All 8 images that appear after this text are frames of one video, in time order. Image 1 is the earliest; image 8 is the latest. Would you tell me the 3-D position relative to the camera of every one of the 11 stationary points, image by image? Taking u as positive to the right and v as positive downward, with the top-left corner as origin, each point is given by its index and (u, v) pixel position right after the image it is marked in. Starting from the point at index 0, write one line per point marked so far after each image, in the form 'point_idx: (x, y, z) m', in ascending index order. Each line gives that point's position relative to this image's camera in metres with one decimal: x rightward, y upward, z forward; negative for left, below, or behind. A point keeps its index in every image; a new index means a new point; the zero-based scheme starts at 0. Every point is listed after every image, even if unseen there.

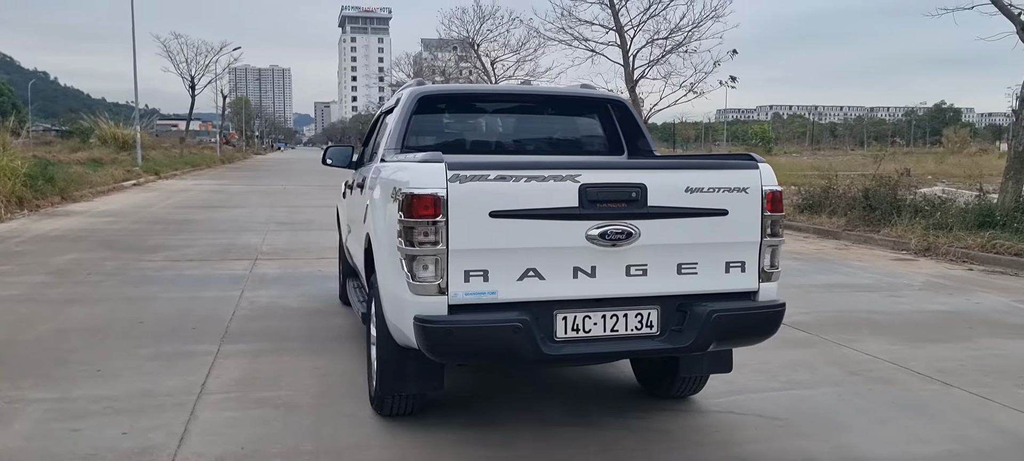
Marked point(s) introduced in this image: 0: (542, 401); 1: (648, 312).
0: (+0.2, -1.0, +5.1) m
1: (+0.6, -0.4, +4.0) m
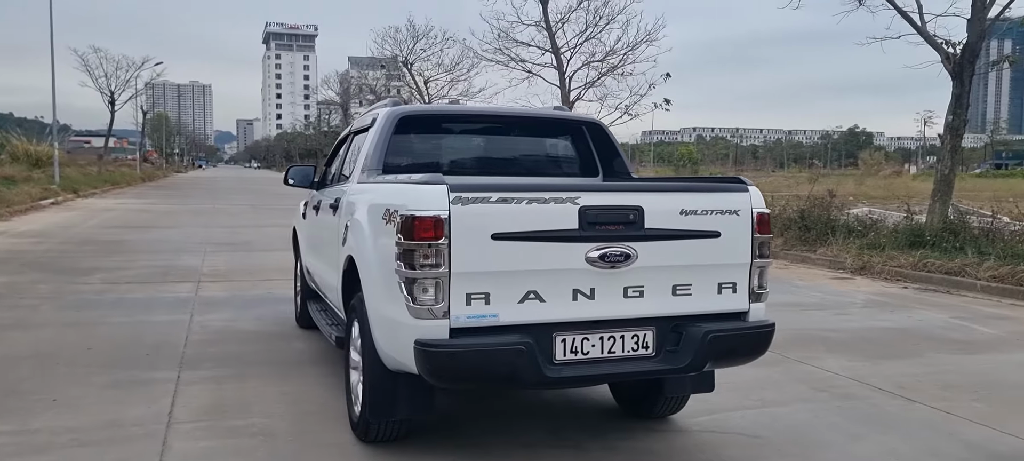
0: (+0.1, -1.1, +5.1) m
1: (+0.6, -0.5, +4.0) m
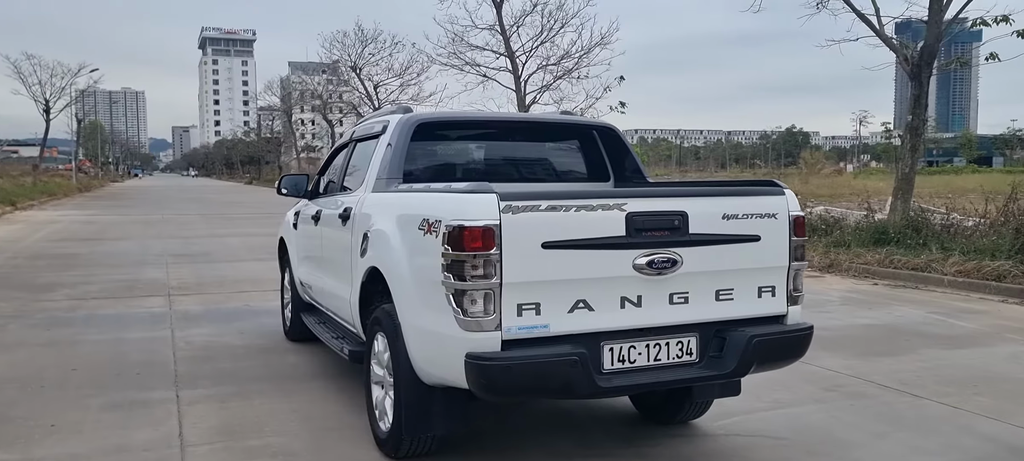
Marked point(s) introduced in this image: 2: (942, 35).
0: (+0.2, -1.2, +5.0) m
1: (+0.8, -0.5, +4.0) m
2: (+6.7, +3.1, +13.4) m
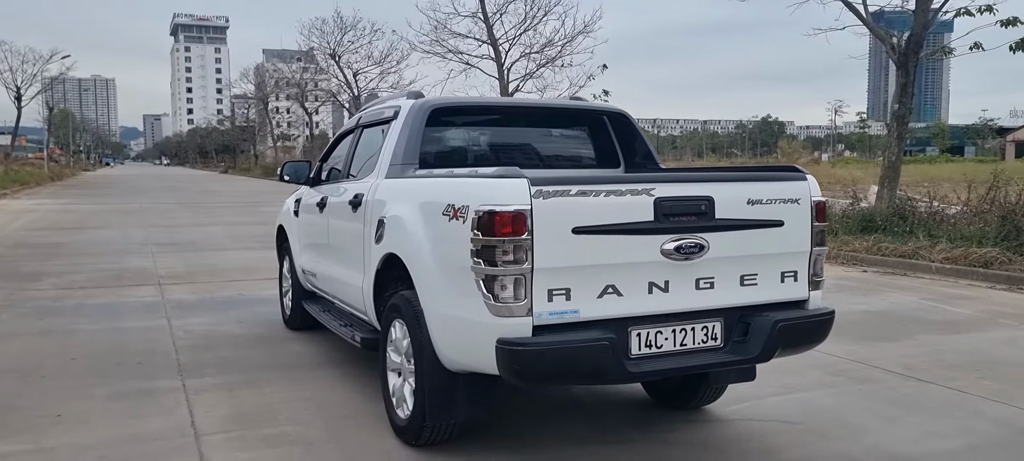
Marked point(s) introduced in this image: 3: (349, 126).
0: (+0.3, -1.1, +5.0) m
1: (+0.9, -0.4, +4.0) m
2: (+6.6, +3.3, +13.5) m
3: (-1.2, +0.8, +6.4) m
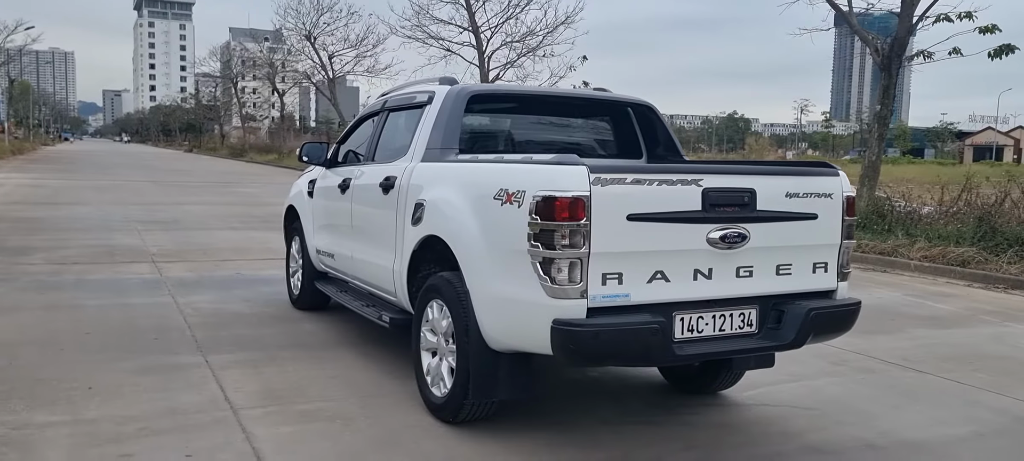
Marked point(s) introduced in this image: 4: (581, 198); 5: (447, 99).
0: (+0.5, -1.0, +5.2) m
1: (+1.1, -0.4, +4.1) m
2: (+6.5, +3.3, +13.9) m
3: (-1.1, +0.9, +6.5) m
4: (+0.3, +0.1, +3.7) m
5: (-0.4, +0.8, +5.2) m
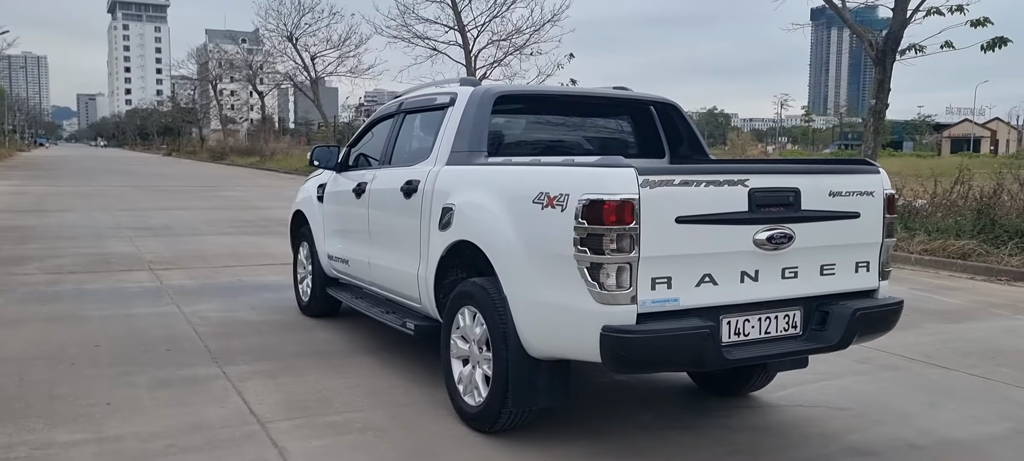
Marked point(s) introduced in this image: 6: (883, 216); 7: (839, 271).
0: (+0.7, -1.0, +5.1) m
1: (+1.3, -0.4, +4.1) m
2: (+6.4, +3.4, +13.9) m
3: (-0.9, +0.9, +6.3) m
4: (+0.5, +0.1, +3.6) m
5: (-0.3, +0.8, +5.1) m
6: (+1.9, +0.1, +4.3) m
7: (+1.6, -0.2, +4.2) m
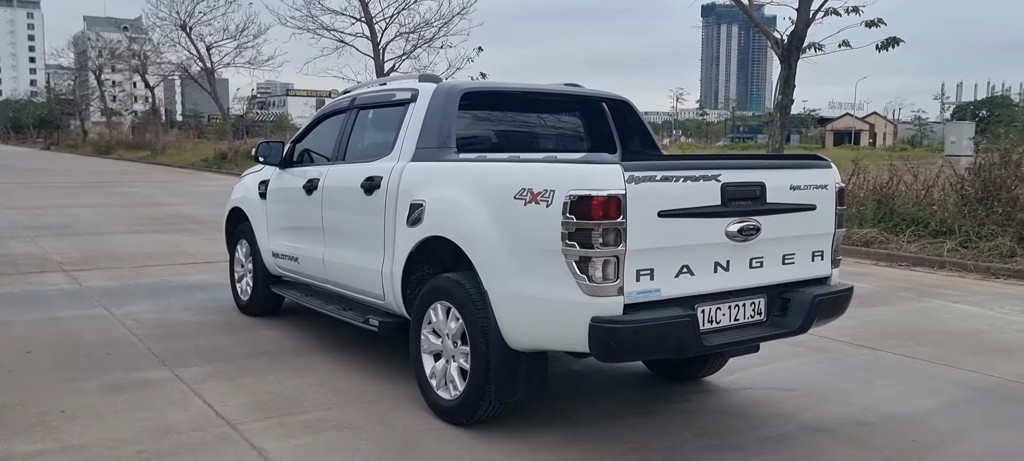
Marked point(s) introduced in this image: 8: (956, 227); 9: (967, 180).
0: (+0.5, -1.0, +5.2) m
1: (+1.2, -0.4, +4.3) m
2: (+5.1, +3.6, +14.6) m
3: (-1.3, +0.9, +6.3) m
4: (+0.4, +0.1, +3.7) m
5: (-0.5, +0.8, +5.1) m
6: (+1.7, +0.1, +4.6) m
7: (+1.5, -0.2, +4.4) m
8: (+6.1, +0.1, +11.7) m
9: (+6.3, +0.7, +11.9) m
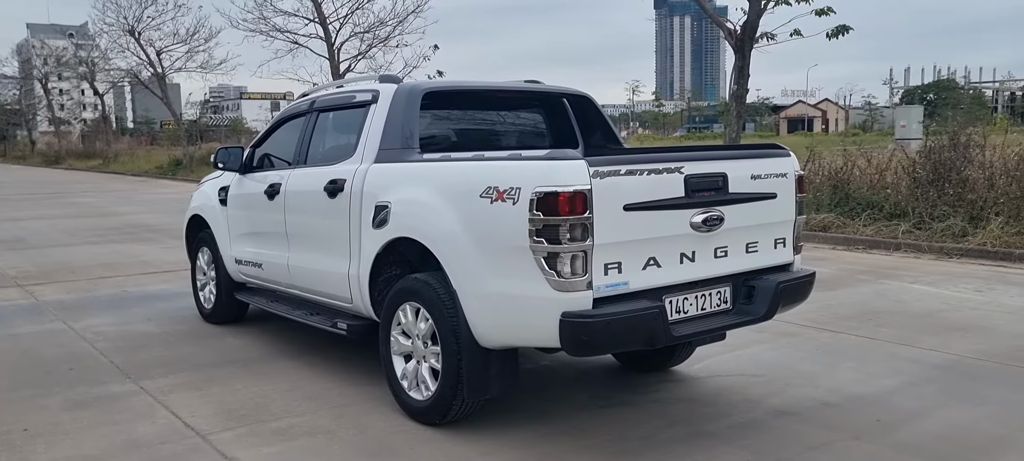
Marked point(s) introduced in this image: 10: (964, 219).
0: (+0.3, -1.0, +5.2) m
1: (+1.1, -0.3, +4.4) m
2: (+4.3, +3.8, +14.8) m
3: (-1.6, +0.9, +6.2) m
4: (+0.3, +0.2, +3.7) m
5: (-0.7, +0.8, +5.1) m
6: (+1.5, +0.2, +4.7) m
7: (+1.3, -0.1, +4.5) m
8: (+5.6, +0.3, +11.9) m
9: (+5.8, +1.0, +12.2) m
10: (+6.0, +0.1, +11.3) m
